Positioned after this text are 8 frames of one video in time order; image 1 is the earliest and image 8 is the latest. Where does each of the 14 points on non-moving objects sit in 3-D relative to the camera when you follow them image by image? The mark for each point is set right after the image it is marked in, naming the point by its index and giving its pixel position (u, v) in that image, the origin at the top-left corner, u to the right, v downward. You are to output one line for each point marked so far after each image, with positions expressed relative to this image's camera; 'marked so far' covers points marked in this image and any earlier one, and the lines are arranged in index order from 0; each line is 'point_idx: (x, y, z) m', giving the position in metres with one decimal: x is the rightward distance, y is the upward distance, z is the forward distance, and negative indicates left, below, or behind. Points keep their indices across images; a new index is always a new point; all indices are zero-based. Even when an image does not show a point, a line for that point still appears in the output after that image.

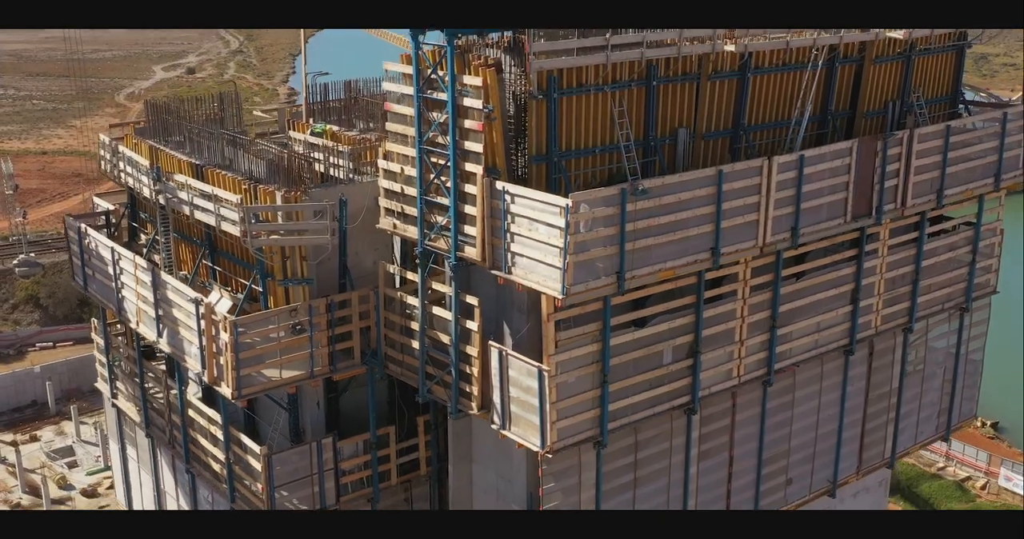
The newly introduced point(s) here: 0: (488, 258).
0: (-0.4, +0.2, +17.2) m
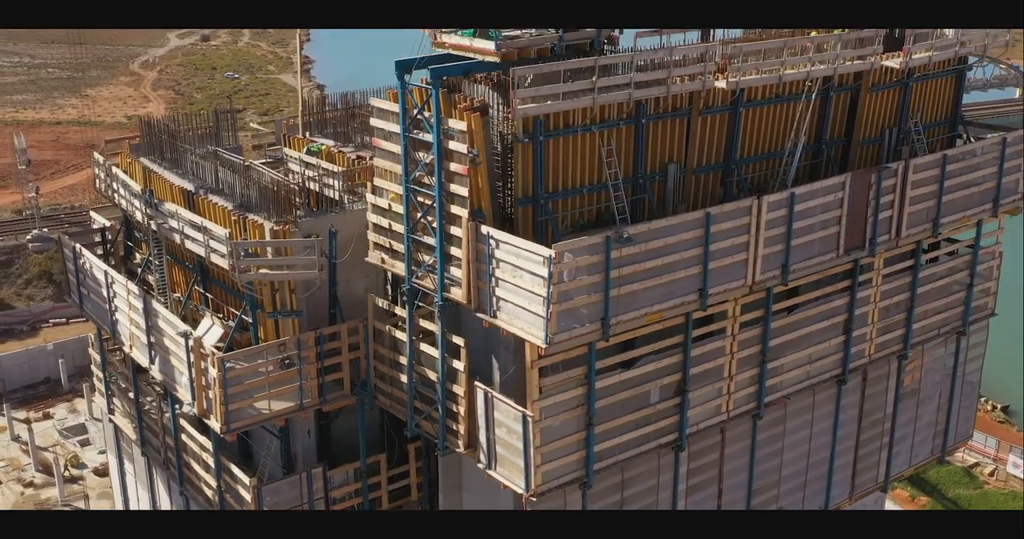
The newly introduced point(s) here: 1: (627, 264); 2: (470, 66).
0: (-0.6, -0.5, +17.2) m
1: (+1.9, +0.1, +16.5) m
2: (-0.7, +3.4, +16.9) m
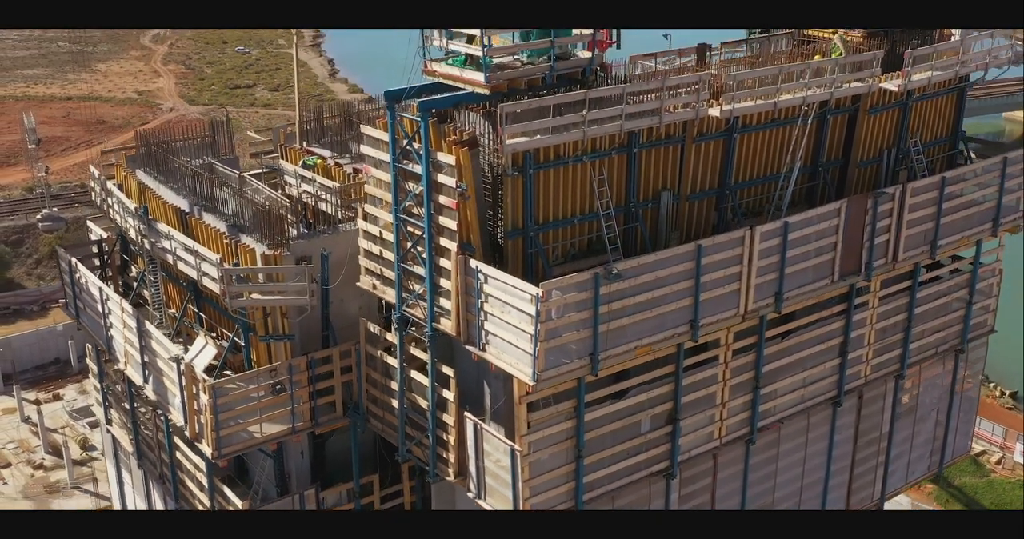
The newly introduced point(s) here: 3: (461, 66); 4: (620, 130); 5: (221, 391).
0: (-0.8, -1.1, +17.1) m
1: (+1.7, -0.5, +16.3) m
2: (-0.9, +2.8, +16.8) m
3: (-0.8, +3.4, +17.1) m
4: (+1.8, +2.3, +16.9) m
5: (-5.4, -2.2, +18.9) m
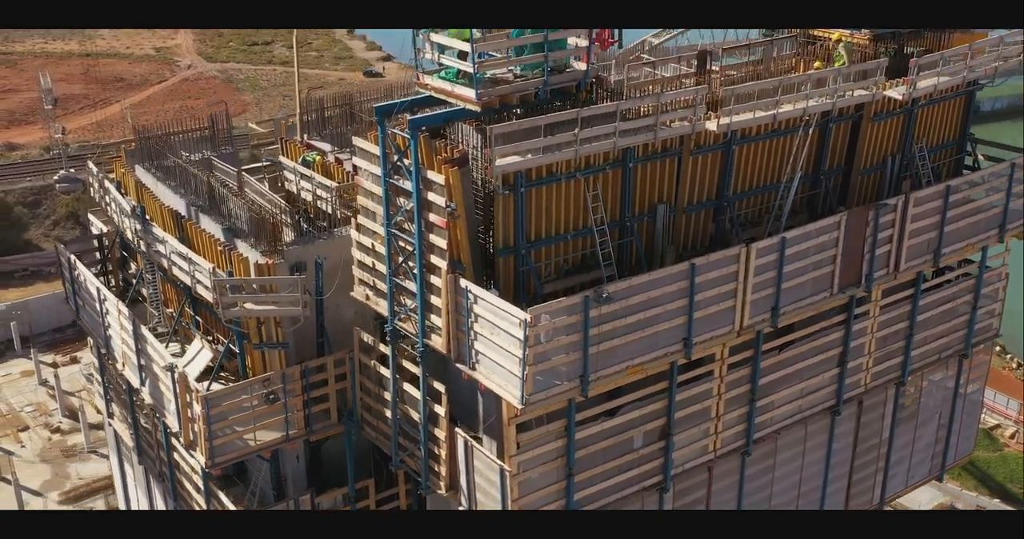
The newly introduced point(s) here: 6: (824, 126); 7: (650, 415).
0: (-1.0, -1.4, +17.0) m
1: (+1.5, -0.8, +16.2) m
2: (-1.0, +2.5, +16.5) m
3: (-1.0, +3.1, +16.8) m
4: (+1.6, +2.0, +16.6) m
5: (-5.5, -2.4, +18.9) m
6: (+6.1, +2.8, +19.8) m
7: (+2.4, -2.6, +18.1) m
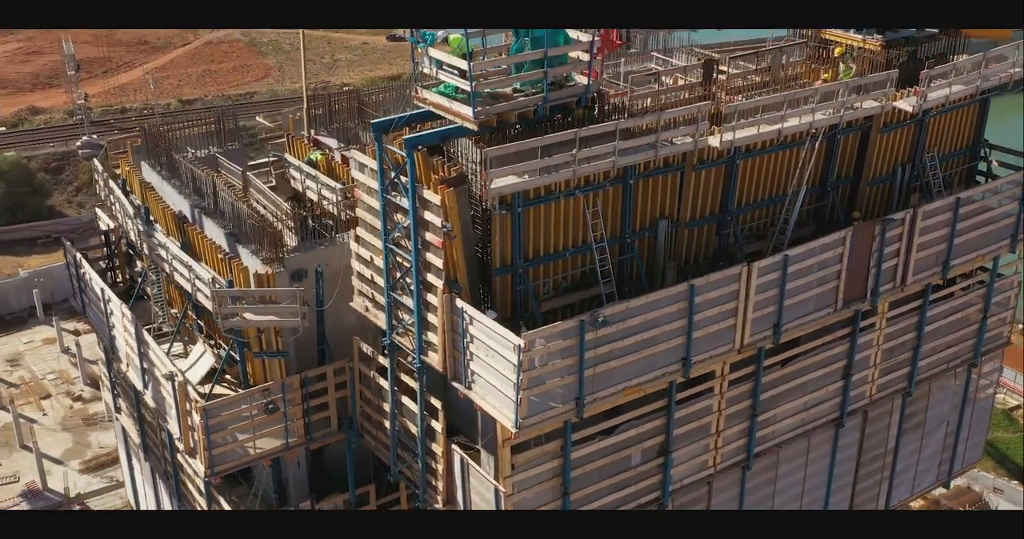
0: (-1.0, -1.7, +16.9) m
1: (+1.4, -1.2, +16.0) m
2: (-1.1, +2.2, +16.3) m
3: (-1.0, +2.8, +16.6) m
4: (+1.6, +1.6, +16.4) m
5: (-5.6, -2.6, +18.9) m
6: (+6.1, +2.5, +19.5) m
7: (+2.4, -2.9, +18.0) m
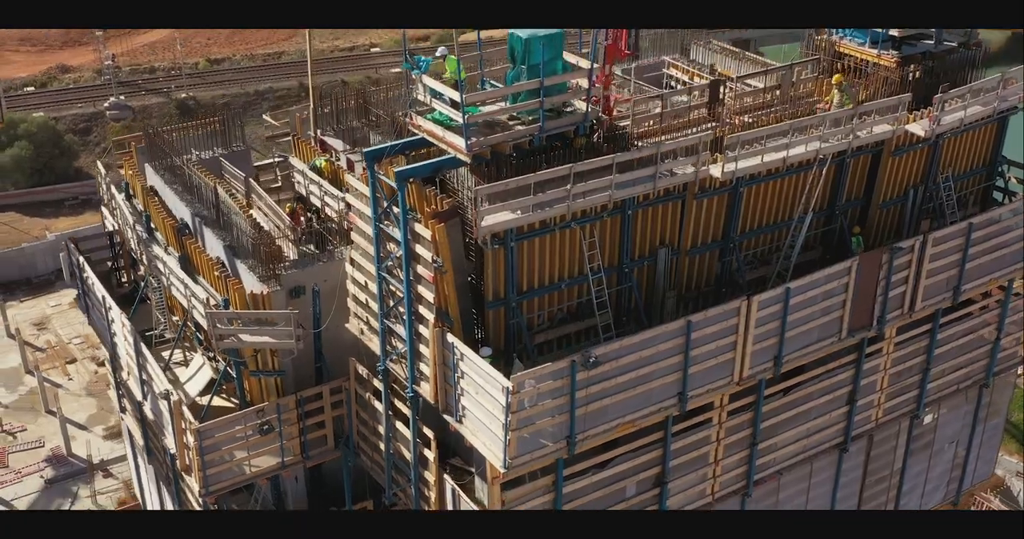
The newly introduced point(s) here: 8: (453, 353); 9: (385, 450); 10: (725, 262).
0: (-1.2, -2.2, +16.7) m
1: (+1.3, -1.8, +15.7) m
2: (-1.2, +1.7, +16.0) m
3: (-1.1, +2.3, +16.2) m
4: (+1.5, +1.1, +16.0) m
5: (-5.6, -3.0, +18.9) m
6: (+6.1, +2.0, +18.9) m
7: (+2.3, -3.4, +17.8) m
8: (-0.9, -1.3, +16.0) m
9: (-2.4, -3.3, +18.8) m
10: (+3.9, +0.1, +18.6) m
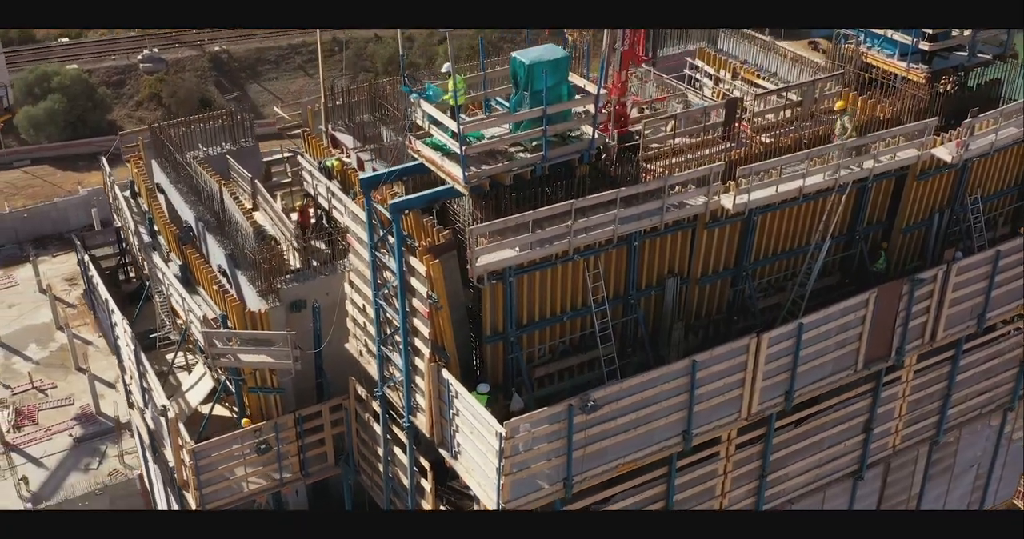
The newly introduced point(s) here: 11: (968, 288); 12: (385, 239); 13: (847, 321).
0: (-1.2, -2.7, +16.3) m
1: (+1.2, -2.3, +15.2) m
2: (-1.1, +1.1, +15.3) m
3: (-1.0, +1.8, +15.5) m
4: (+1.5, +0.5, +15.3) m
5: (-5.6, -3.3, +18.6) m
6: (+6.2, +1.5, +18.0) m
7: (+2.3, -3.9, +17.3) m
8: (-1.0, -1.8, +15.5) m
9: (-2.3, -3.7, +18.5) m
10: (+3.9, -0.4, +17.9) m
11: (+8.5, -0.3, +18.9) m
12: (-2.0, +0.5, +16.0) m
13: (+5.7, -0.9, +17.4) m
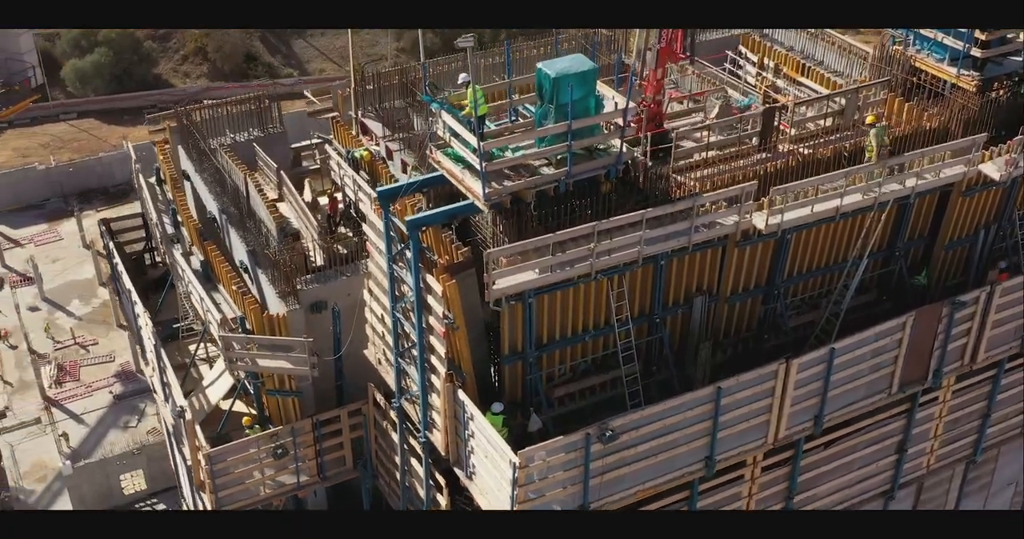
0: (-0.9, -2.9, +15.9) m
1: (+1.5, -2.7, +14.7) m
2: (-0.8, +0.9, +14.8) m
3: (-0.7, +1.5, +15.0) m
4: (+1.8, +0.2, +14.7) m
5: (-5.3, -3.3, +18.4) m
6: (+6.6, +1.1, +17.2) m
7: (+2.5, -4.2, +16.8) m
8: (-0.7, -2.1, +15.1) m
9: (-2.0, -3.8, +18.2) m
10: (+4.3, -0.6, +17.2) m
11: (+8.9, -0.7, +18.1) m
12: (-1.6, +0.3, +15.5) m
13: (+6.0, -1.2, +16.7) m
